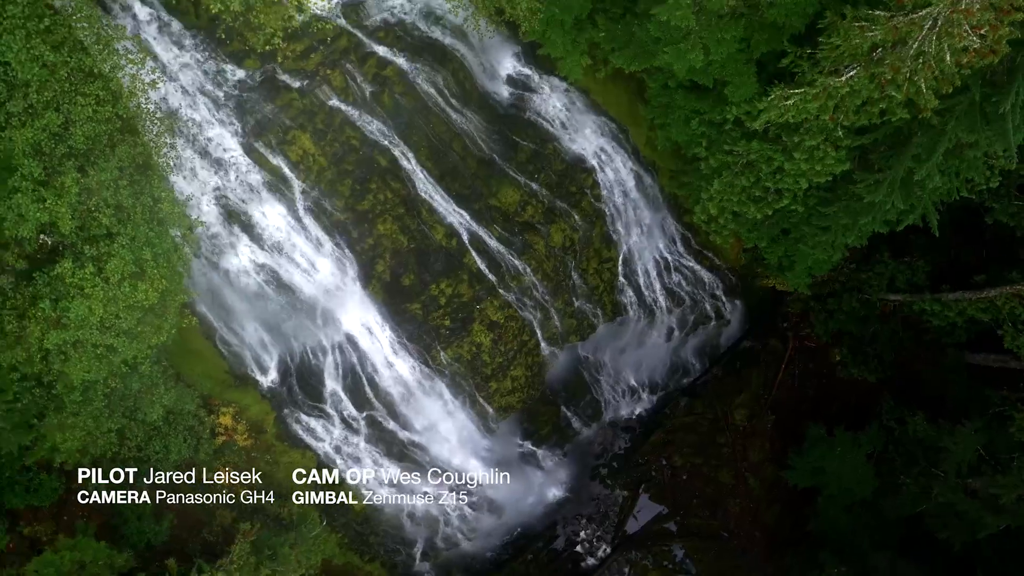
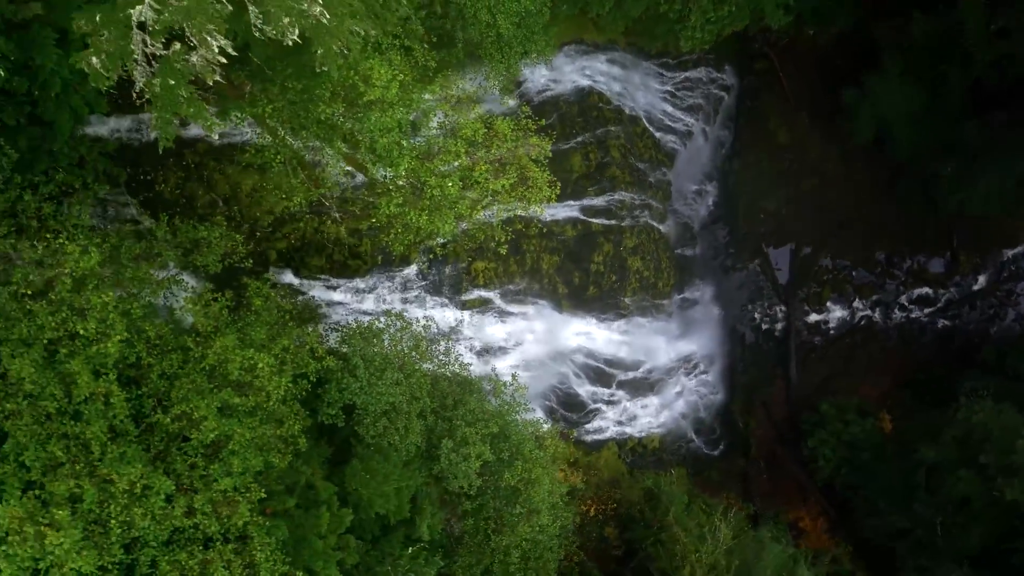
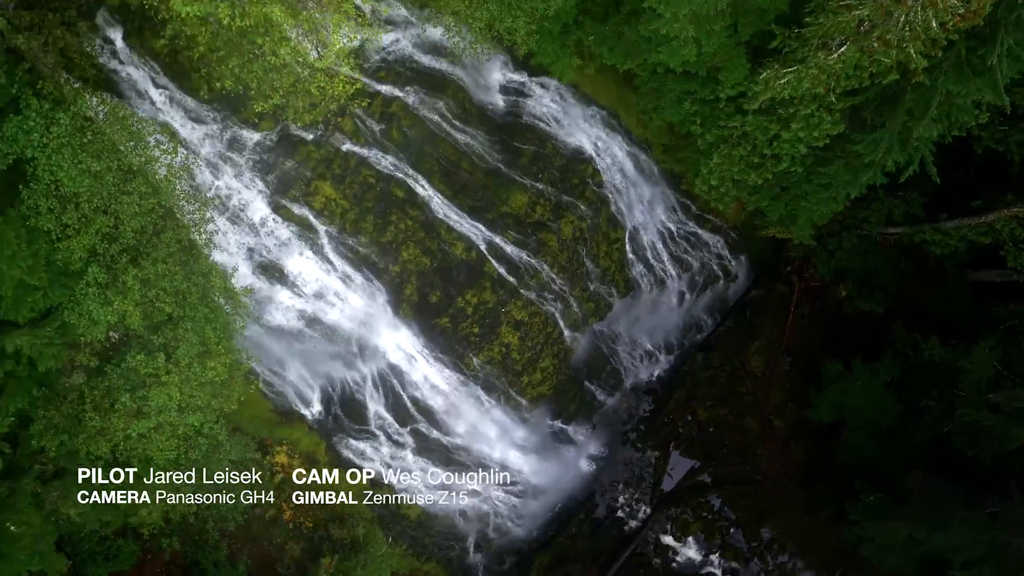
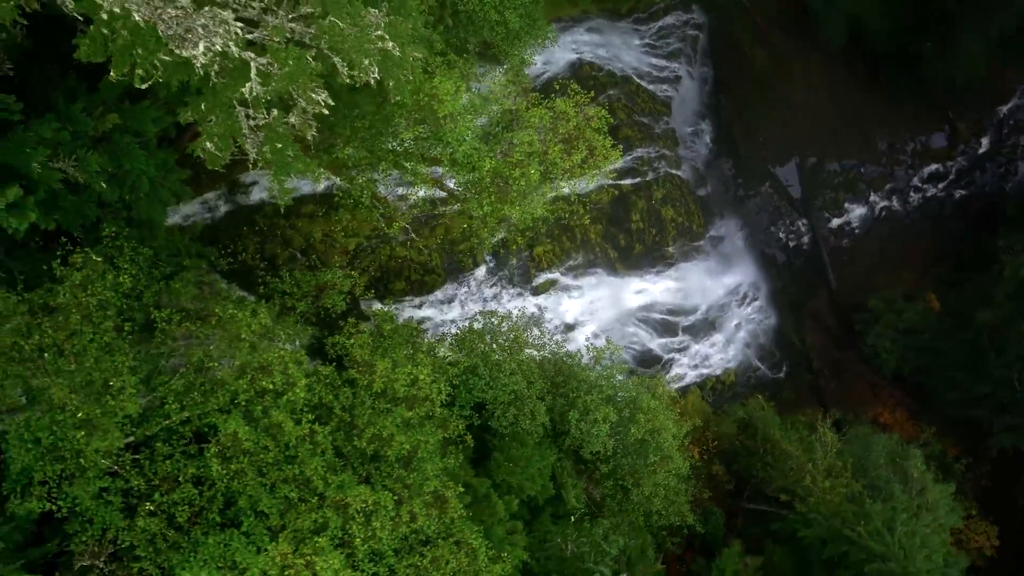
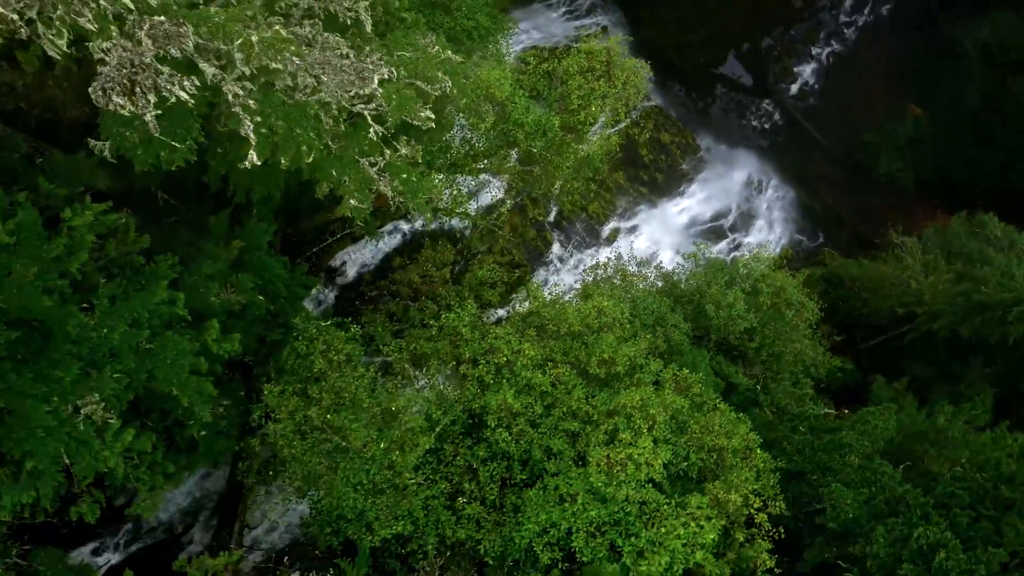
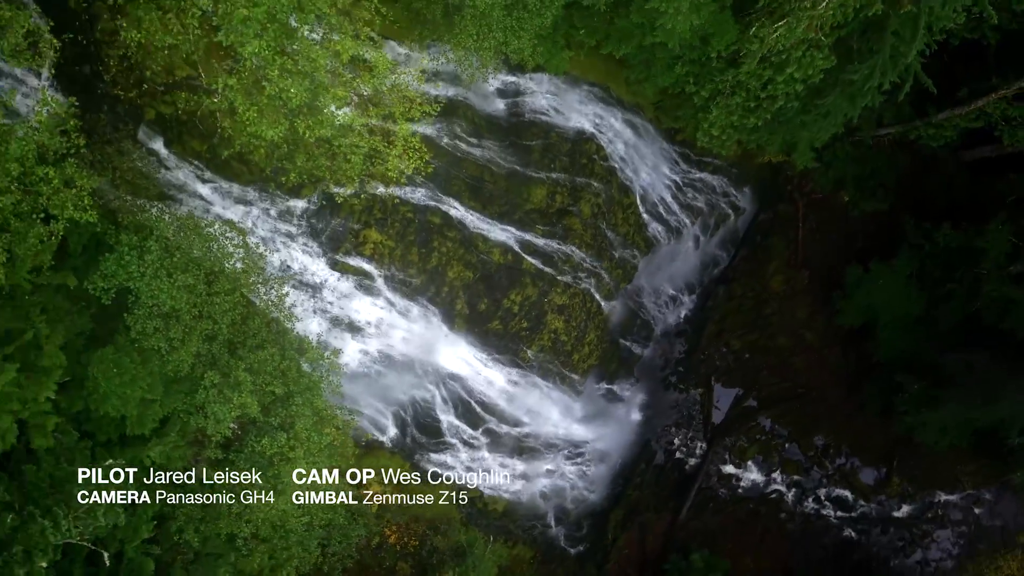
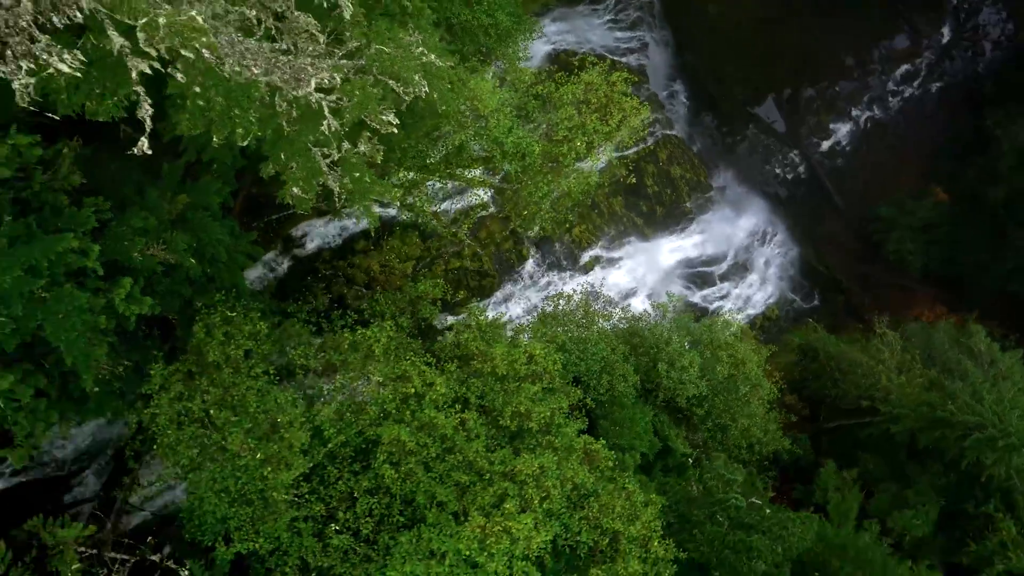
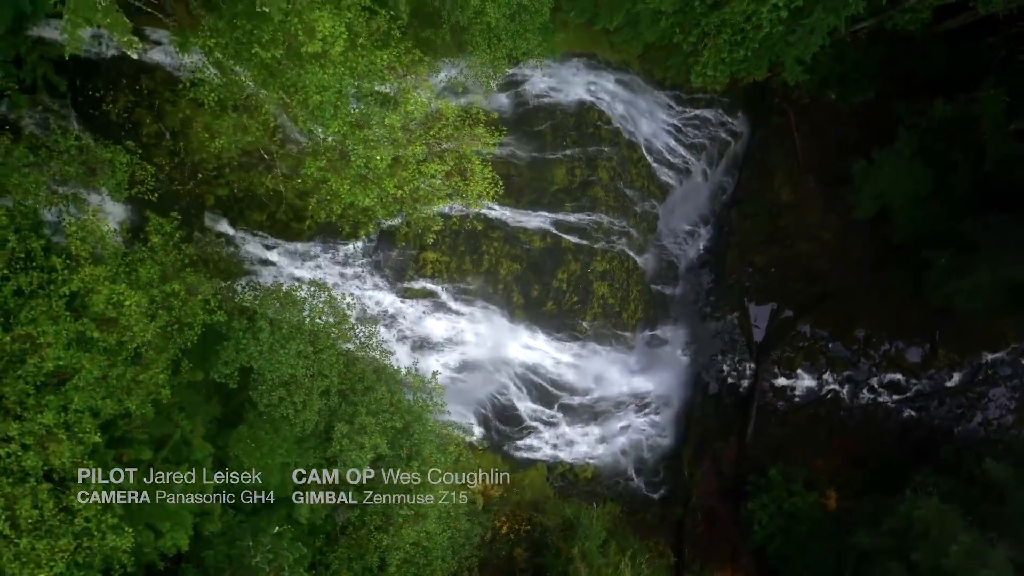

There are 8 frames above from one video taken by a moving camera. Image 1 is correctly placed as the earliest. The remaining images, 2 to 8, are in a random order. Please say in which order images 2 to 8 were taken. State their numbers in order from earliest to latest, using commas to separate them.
3, 6, 8, 2, 4, 7, 5
